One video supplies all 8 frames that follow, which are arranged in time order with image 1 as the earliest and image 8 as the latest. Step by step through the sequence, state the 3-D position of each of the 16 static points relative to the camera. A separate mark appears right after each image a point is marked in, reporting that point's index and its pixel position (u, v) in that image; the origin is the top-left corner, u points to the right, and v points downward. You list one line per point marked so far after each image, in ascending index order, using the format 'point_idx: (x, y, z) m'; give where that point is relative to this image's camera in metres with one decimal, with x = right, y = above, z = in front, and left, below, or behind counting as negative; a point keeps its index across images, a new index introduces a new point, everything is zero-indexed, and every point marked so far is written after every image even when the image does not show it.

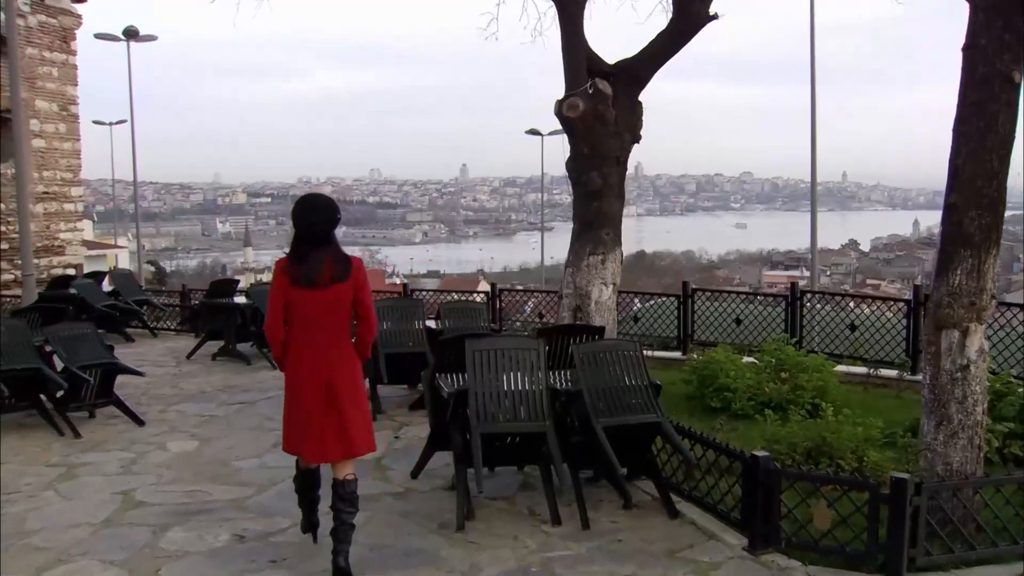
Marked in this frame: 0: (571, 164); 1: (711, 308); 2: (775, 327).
0: (+0.5, +1.0, +8.1) m
1: (+1.9, -0.2, +9.6) m
2: (+2.5, -0.4, +9.3) m
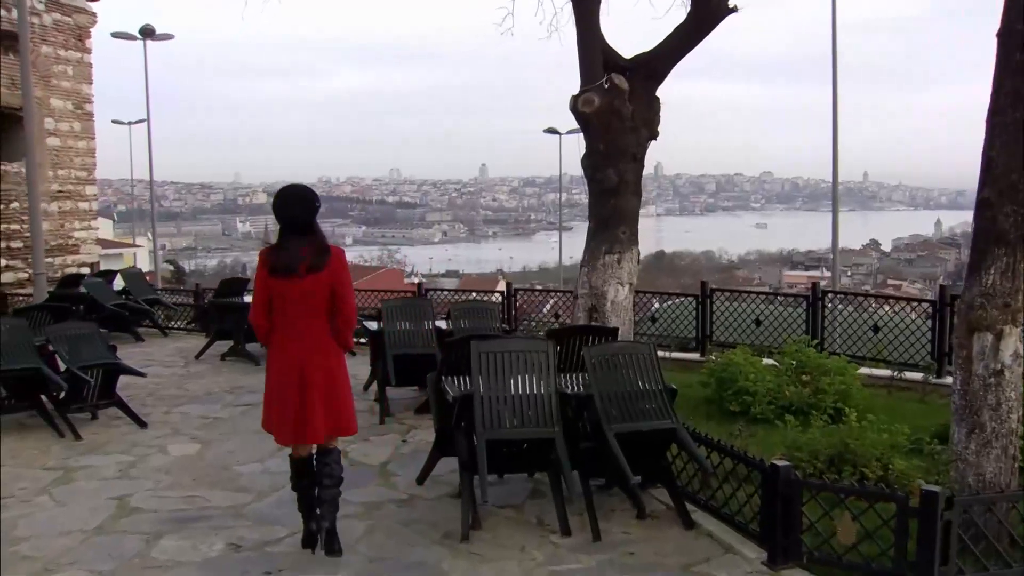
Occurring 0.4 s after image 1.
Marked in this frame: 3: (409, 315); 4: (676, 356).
0: (+0.6, +1.0, +7.9) m
1: (+2.1, -0.2, +9.4) m
2: (+2.6, -0.4, +9.1) m
3: (-0.7, -0.2, +6.1) m
4: (+1.6, -0.6, +9.5) m
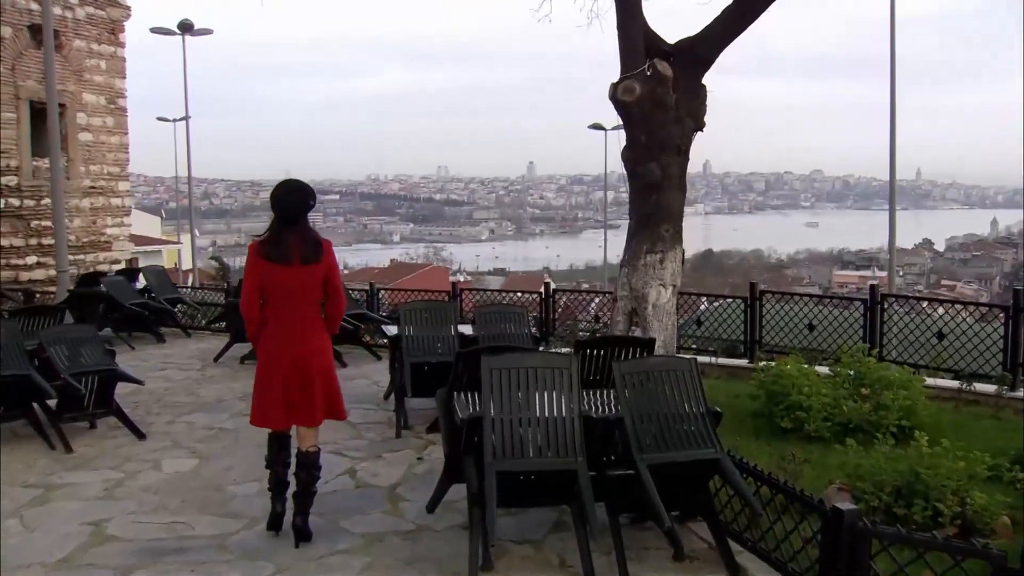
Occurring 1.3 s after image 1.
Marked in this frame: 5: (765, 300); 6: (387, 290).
0: (+0.9, +1.0, +7.3) m
1: (+2.4, -0.2, +8.8) m
2: (+2.9, -0.4, +8.5) m
3: (-0.5, -0.2, +5.6) m
4: (+1.9, -0.7, +8.9) m
5: (+2.3, -0.1, +8.9) m
6: (-1.3, 0.0, +10.4) m
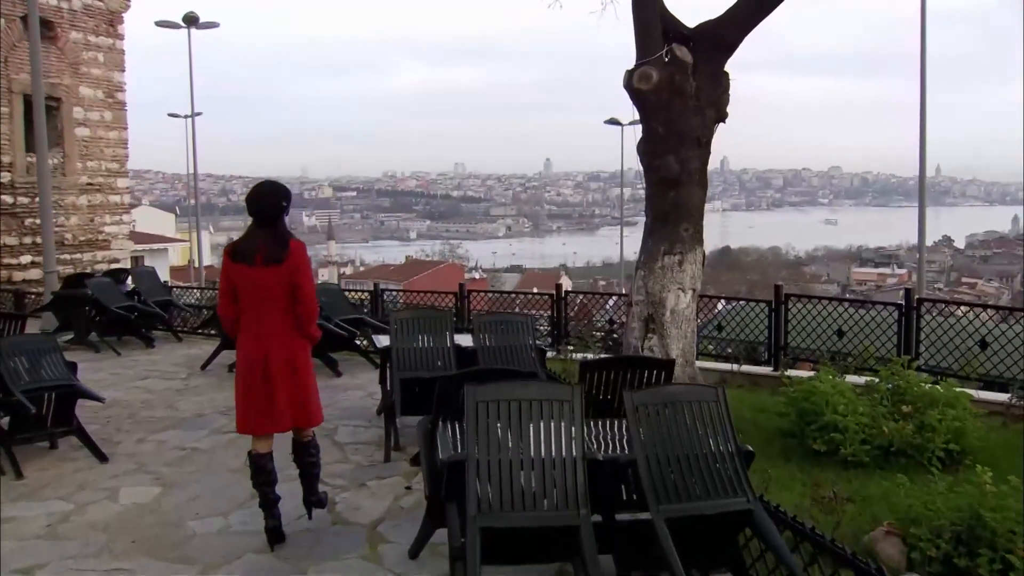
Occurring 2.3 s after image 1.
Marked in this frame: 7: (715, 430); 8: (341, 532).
0: (+0.9, +1.0, +6.8) m
1: (+2.5, -0.2, +8.2) m
2: (+3.0, -0.4, +7.9) m
3: (-0.5, -0.2, +5.1) m
4: (+2.0, -0.7, +8.4) m
5: (+2.4, -0.1, +8.4) m
6: (-1.2, 0.0, +9.8) m
7: (+0.6, -0.4, +2.9) m
8: (-0.7, -0.9, +3.8) m
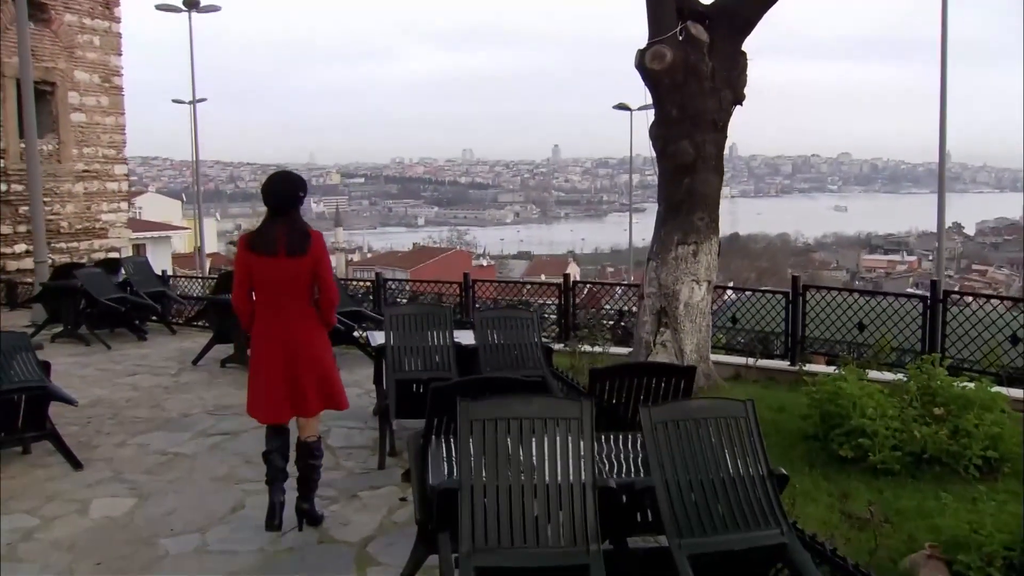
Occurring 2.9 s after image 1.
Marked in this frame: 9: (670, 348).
0: (+0.9, +1.0, +6.4) m
1: (+2.5, -0.2, +7.9) m
2: (+3.0, -0.3, +7.5) m
3: (-0.5, -0.2, +4.7) m
4: (+2.1, -0.6, +8.0) m
5: (+2.4, -0.1, +8.0) m
6: (-1.1, +0.1, +9.5) m
7: (+0.6, -0.4, +2.5) m
8: (-0.6, -0.9, +3.4) m
9: (+1.1, -0.4, +6.5) m
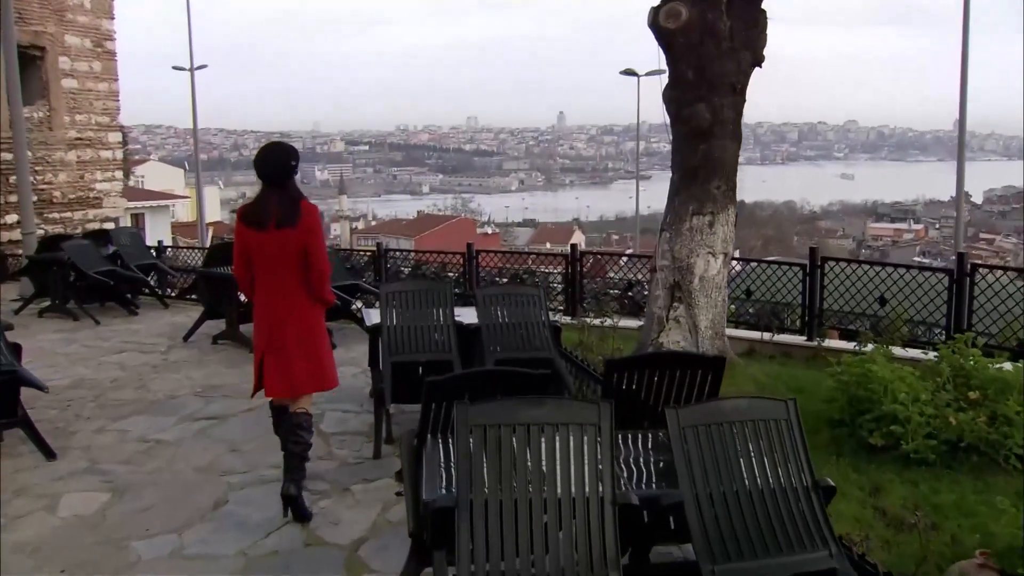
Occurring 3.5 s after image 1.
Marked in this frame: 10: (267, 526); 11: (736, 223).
0: (+1.0, +1.2, +6.1) m
1: (+2.5, +0.1, +7.5) m
2: (+3.1, -0.1, +7.2) m
3: (-0.4, -0.1, +4.4) m
4: (+2.1, -0.4, +7.7) m
5: (+2.5, +0.2, +7.7) m
6: (-1.1, +0.4, +9.2) m
7: (+0.6, -0.4, +2.2) m
8: (-0.6, -0.9, +3.1) m
9: (+1.1, -0.2, +6.2) m
10: (-0.8, -0.8, +3.4) m
11: (+1.4, +0.4, +6.3) m
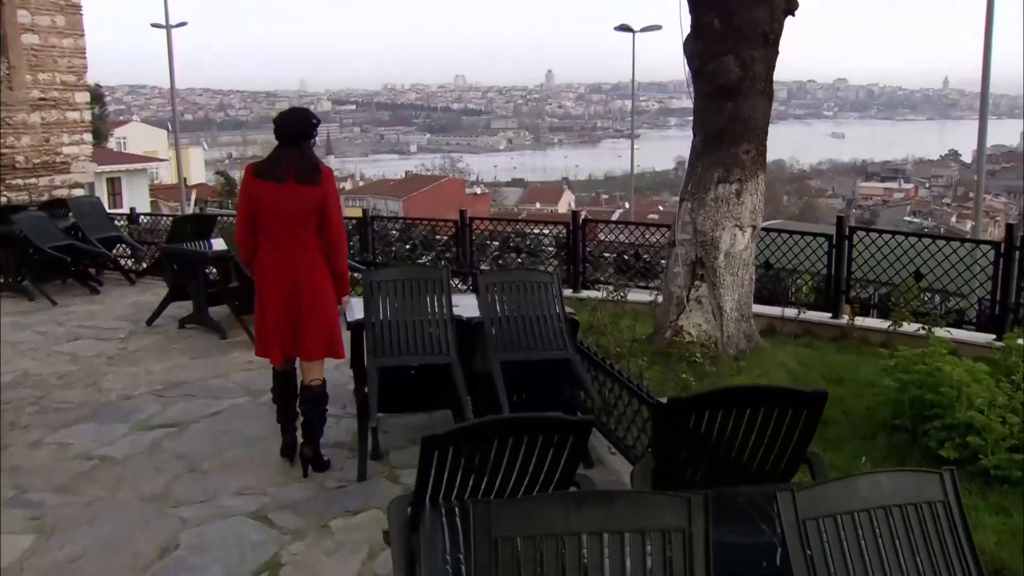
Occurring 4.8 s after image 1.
0: (+1.0, +1.3, +5.3) m
1: (+2.5, +0.2, +6.9) m
2: (+3.1, 0.0, +6.5) m
3: (-0.4, 0.0, +3.7) m
4: (+2.1, -0.2, +7.0) m
5: (+2.5, +0.3, +7.0) m
6: (-1.1, +0.6, +8.5) m
7: (+0.7, -0.4, +1.6) m
8: (-0.6, -0.9, +2.5) m
9: (+1.1, -0.1, +5.5) m
10: (-0.8, -0.8, +2.7) m
11: (+1.4, +0.5, +5.6) m
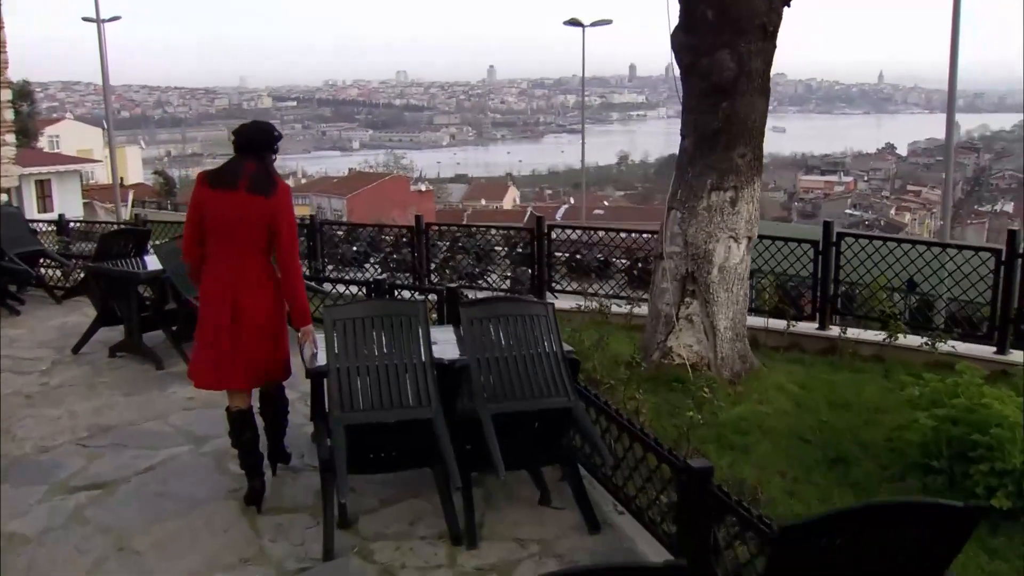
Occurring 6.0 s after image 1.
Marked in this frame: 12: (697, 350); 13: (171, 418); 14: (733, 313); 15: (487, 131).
0: (+0.8, +1.2, +4.8) m
1: (+2.3, +0.2, +6.4) m
2: (+2.9, 0.0, +6.1) m
3: (-0.4, -0.2, +3.1) m
4: (+1.9, -0.3, +6.6) m
5: (+2.2, +0.3, +6.6) m
6: (-1.4, +0.5, +7.8) m
7: (+0.8, -0.5, +1.0) m
8: (-0.5, -1.0, +1.9) m
9: (+1.0, -0.2, +5.0) m
10: (-0.8, -0.9, +2.1) m
11: (+1.3, +0.5, +5.1) m
12: (+1.0, -0.3, +5.1) m
13: (-1.5, -0.6, +4.3) m
14: (+1.2, -0.1, +5.1) m
15: (-0.1, +2.4, +15.7) m
